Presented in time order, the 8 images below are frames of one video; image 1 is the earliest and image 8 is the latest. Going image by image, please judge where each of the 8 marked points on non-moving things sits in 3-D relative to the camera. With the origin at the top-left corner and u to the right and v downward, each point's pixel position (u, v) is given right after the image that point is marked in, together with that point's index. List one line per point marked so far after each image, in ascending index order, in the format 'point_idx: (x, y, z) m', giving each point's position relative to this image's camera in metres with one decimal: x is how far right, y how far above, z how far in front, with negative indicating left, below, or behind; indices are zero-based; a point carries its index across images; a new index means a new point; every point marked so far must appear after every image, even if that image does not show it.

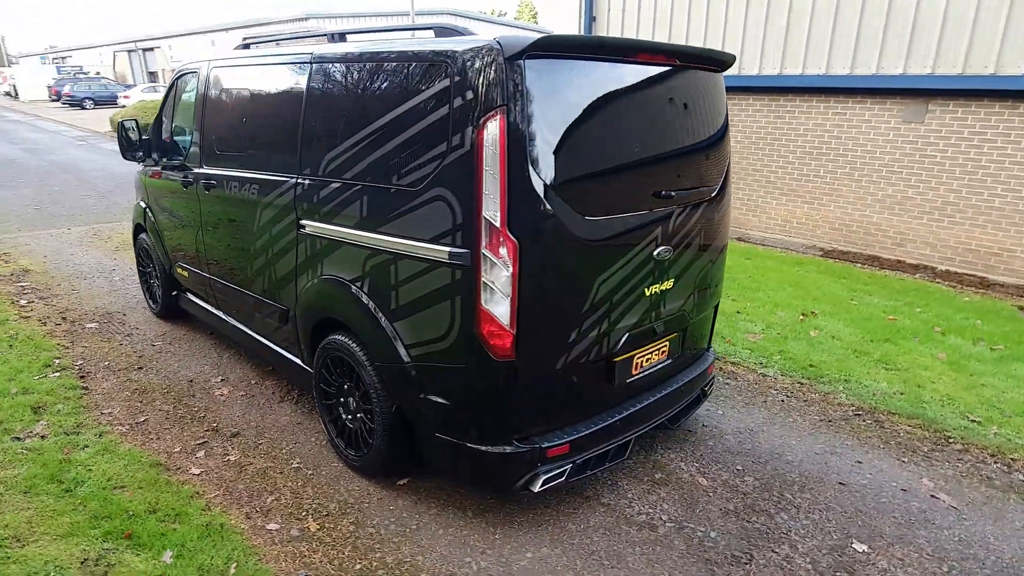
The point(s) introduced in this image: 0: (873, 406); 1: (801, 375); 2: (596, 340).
0: (+2.3, -0.7, +4.1) m
1: (+2.0, -0.6, +4.5) m
2: (+0.4, -0.2, +2.8) m
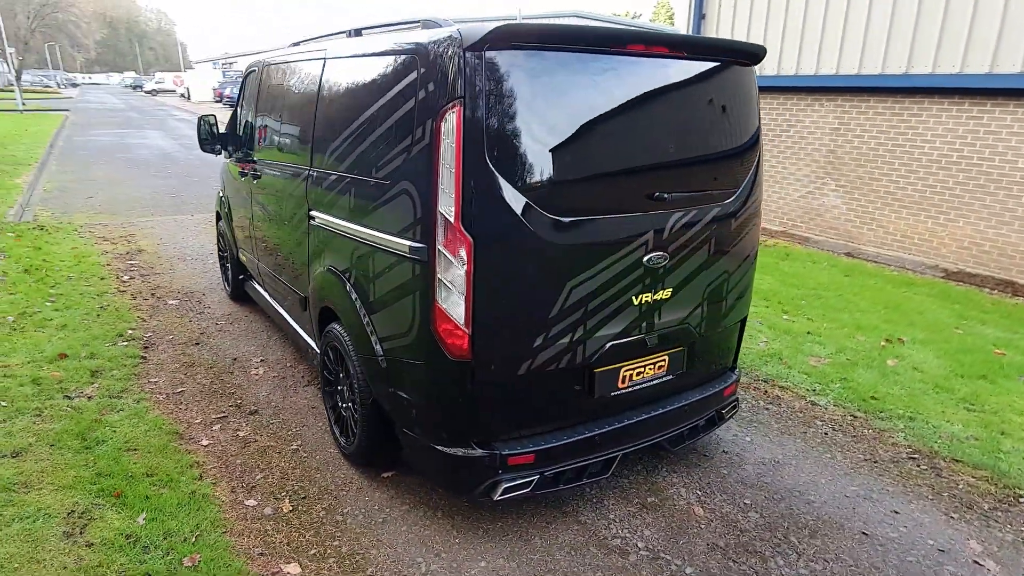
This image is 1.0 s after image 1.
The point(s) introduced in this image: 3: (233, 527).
0: (+2.3, -0.9, +3.6) m
1: (+2.1, -0.7, +4.0) m
2: (+0.2, -0.2, +2.7) m
3: (-1.2, -1.0, +2.8) m
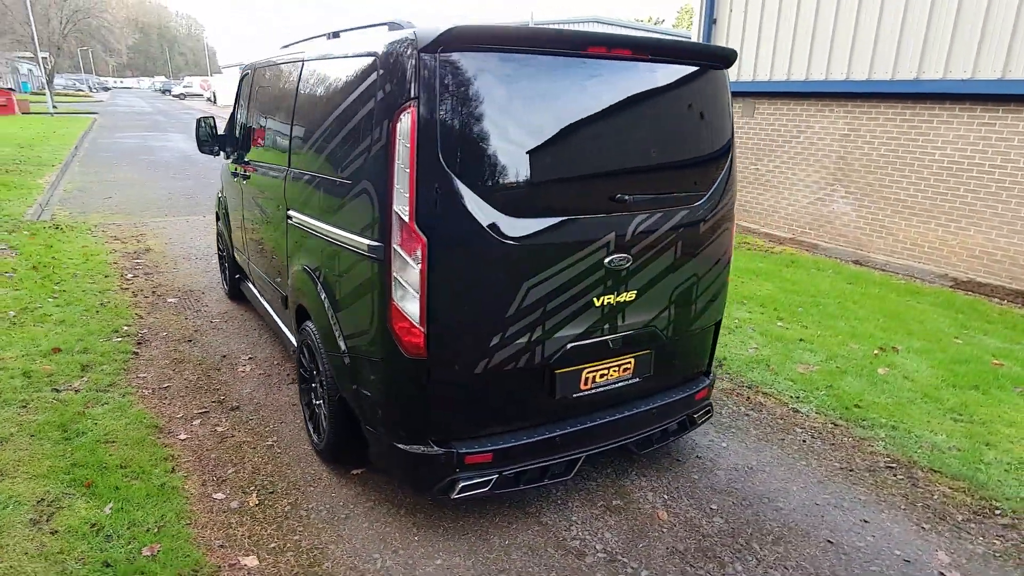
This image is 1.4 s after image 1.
0: (+2.2, -0.9, +3.5) m
1: (+2.0, -0.8, +4.0) m
2: (+0.1, -0.2, +2.7) m
3: (-1.4, -1.0, +2.8) m
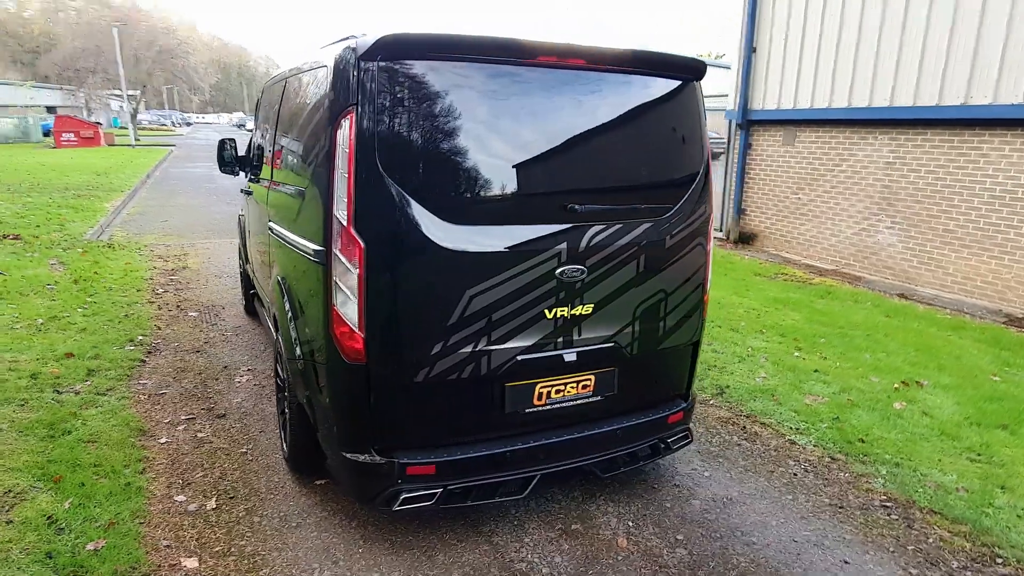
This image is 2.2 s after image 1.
0: (+2.0, -1.1, +3.2) m
1: (+1.9, -0.9, +3.7) m
2: (-0.2, -0.3, +2.6) m
3: (-1.6, -1.0, +2.9) m
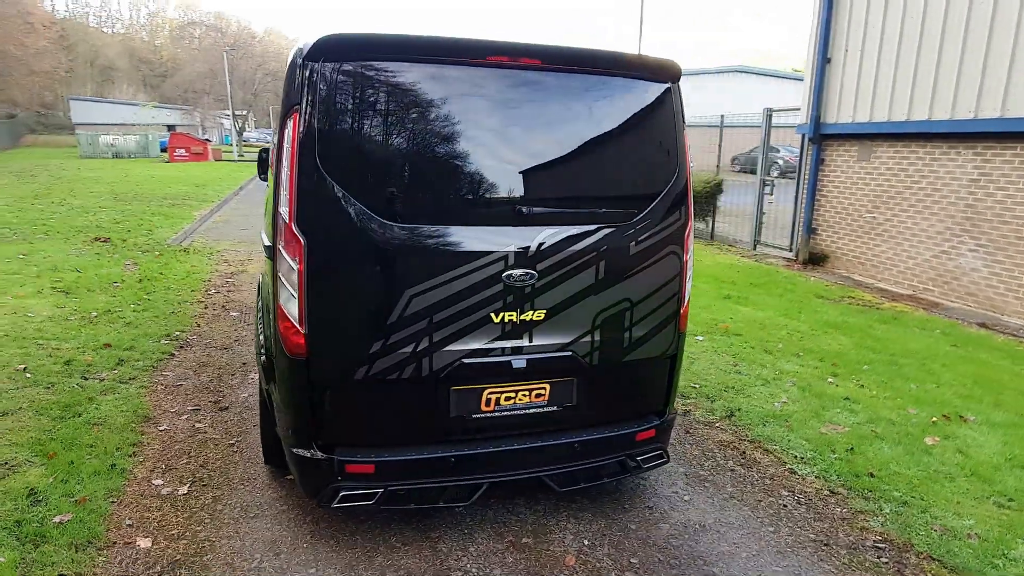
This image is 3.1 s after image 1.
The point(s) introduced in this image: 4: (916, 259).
0: (+1.8, -1.1, +2.9) m
1: (+1.7, -1.0, +3.4) m
2: (-0.4, -0.3, +2.6) m
3: (-1.8, -1.0, +3.0) m
4: (+5.7, +0.4, +9.1) m
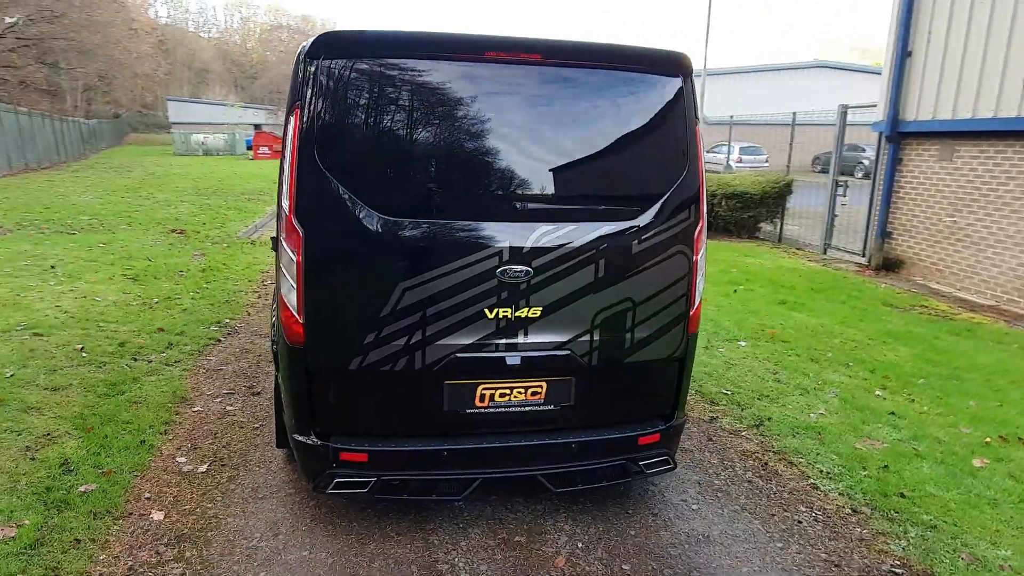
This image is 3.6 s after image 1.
0: (+1.7, -1.2, +2.7) m
1: (+1.8, -1.1, +3.2) m
2: (-0.4, -0.3, +2.6) m
3: (-1.8, -0.9, +3.2) m
4: (+6.4, +0.3, +8.4) m
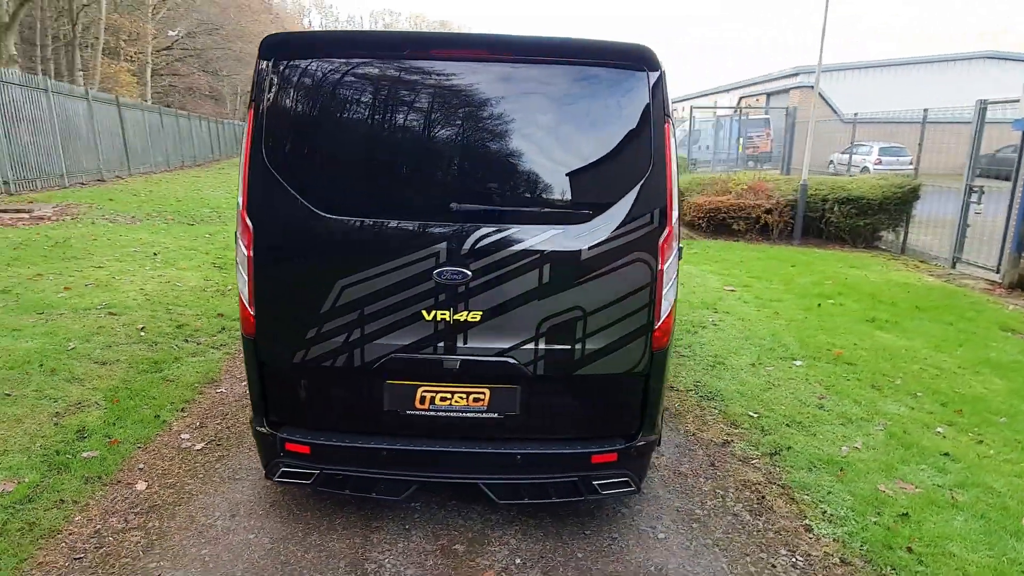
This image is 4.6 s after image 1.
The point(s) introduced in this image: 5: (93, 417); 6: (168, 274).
0: (+1.4, -1.3, +2.3) m
1: (+1.5, -1.1, +2.8) m
2: (-0.7, -0.2, +2.7) m
3: (-2.0, -0.9, +3.5) m
4: (+7.1, 0.0, +7.0) m
5: (-2.4, -0.7, +3.6) m
6: (-3.6, +0.1, +6.7) m
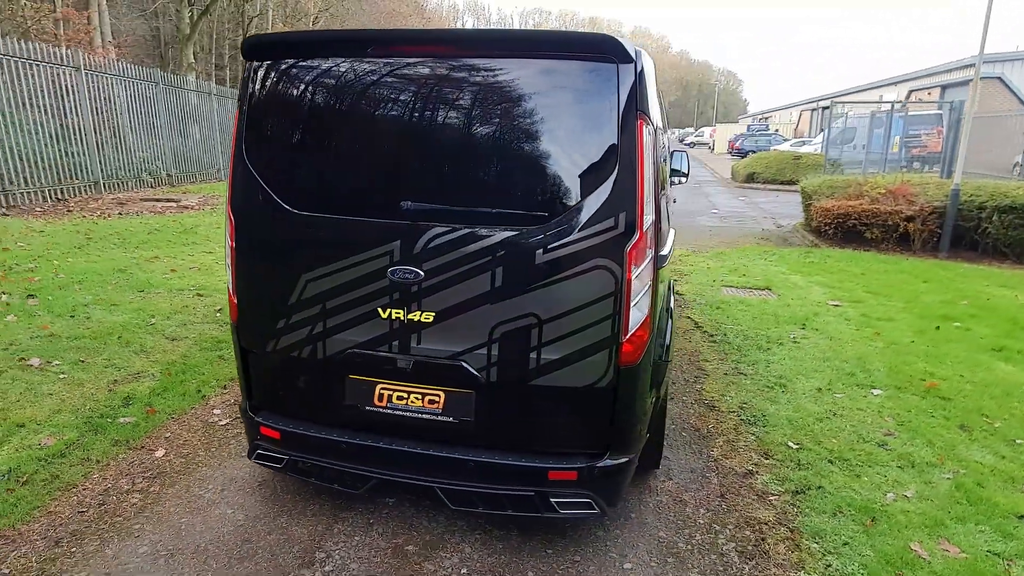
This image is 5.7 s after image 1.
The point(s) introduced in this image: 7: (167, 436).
0: (+1.1, -1.3, +1.9) m
1: (+1.3, -1.2, +2.4) m
2: (-0.9, -0.2, +2.7) m
3: (-1.9, -0.8, +3.8) m
4: (+7.7, -0.4, +5.3) m
5: (-2.3, -0.6, +4.0) m
6: (-2.8, +0.3, +7.3) m
7: (-1.9, -0.8, +3.6) m
